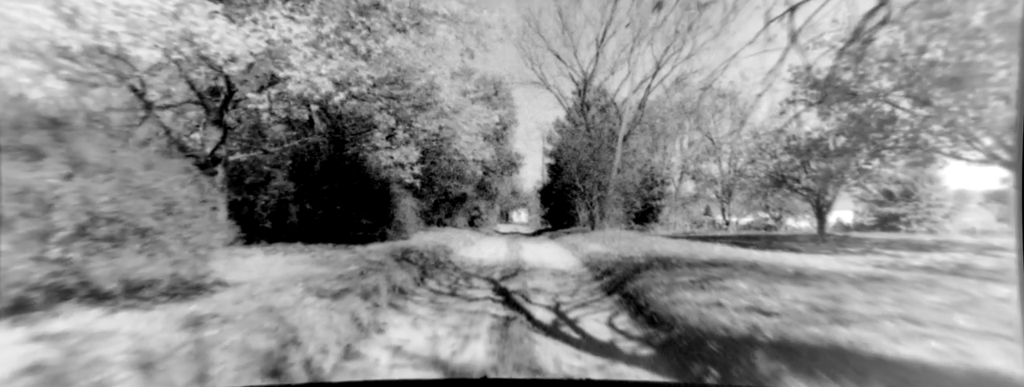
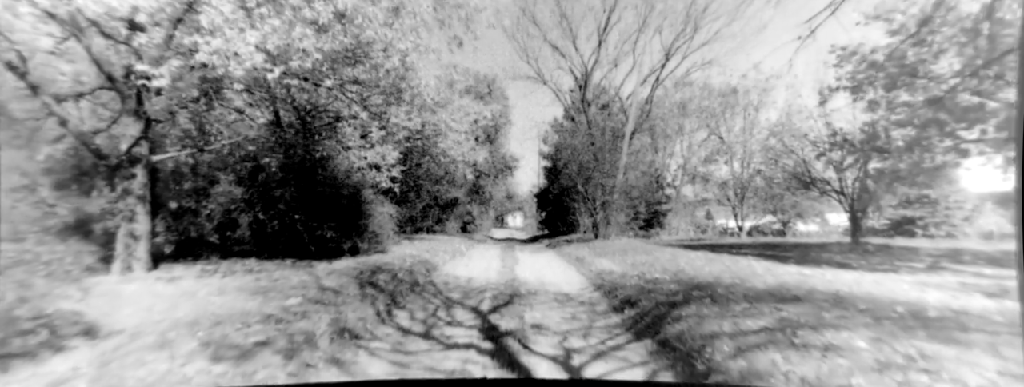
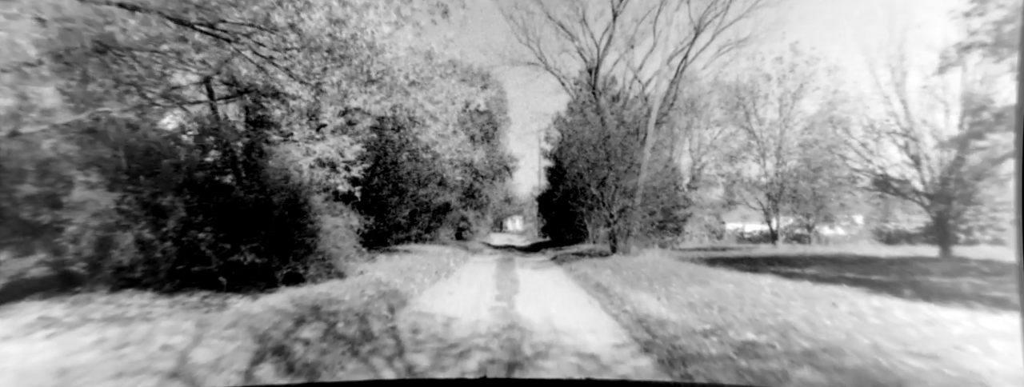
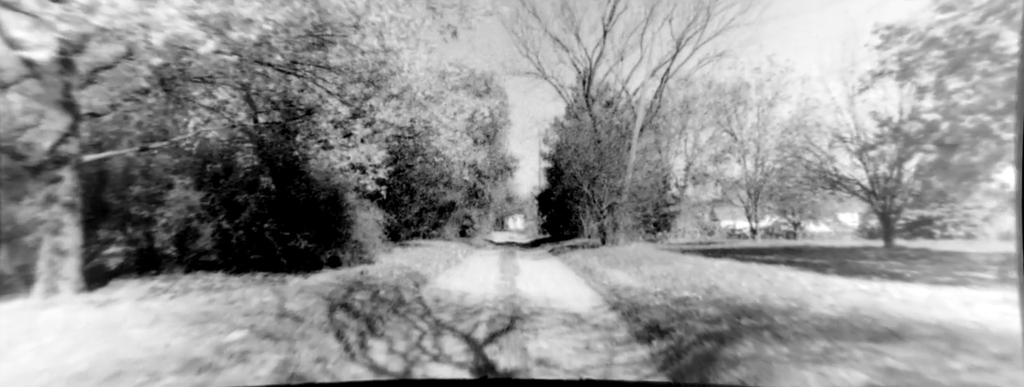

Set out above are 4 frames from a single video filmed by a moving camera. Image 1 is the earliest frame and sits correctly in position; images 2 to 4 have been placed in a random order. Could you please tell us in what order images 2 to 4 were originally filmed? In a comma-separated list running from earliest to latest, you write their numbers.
2, 4, 3
